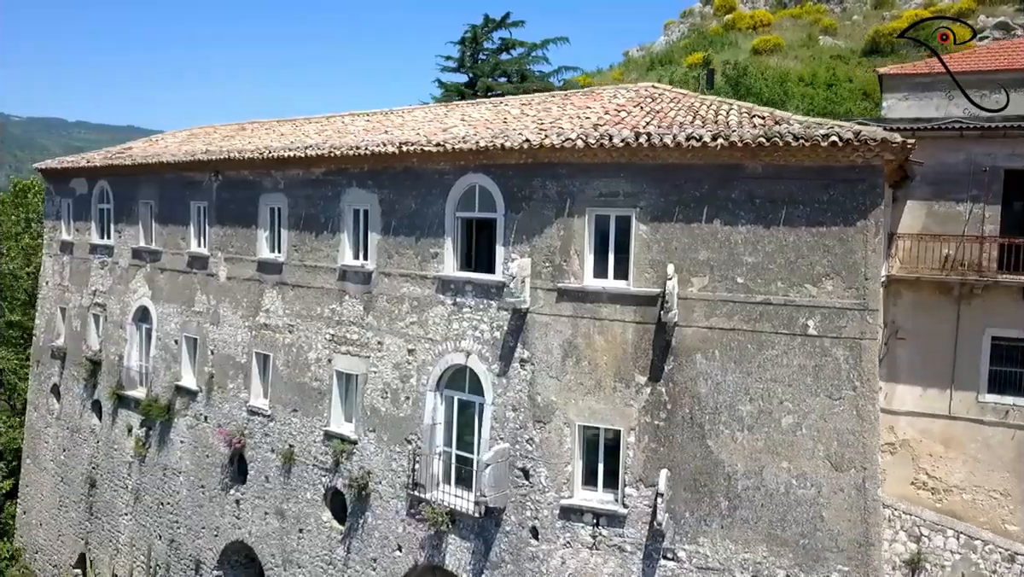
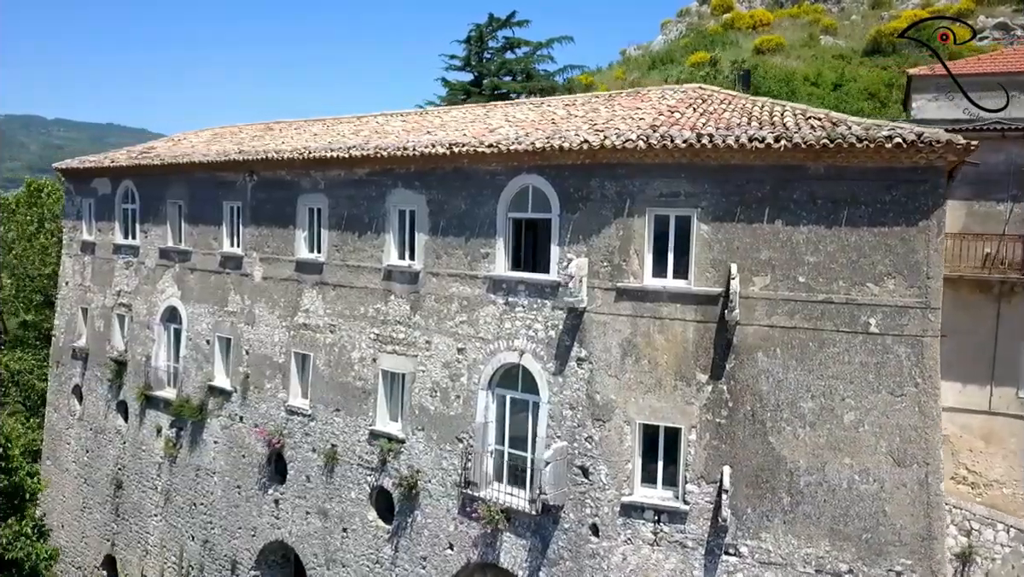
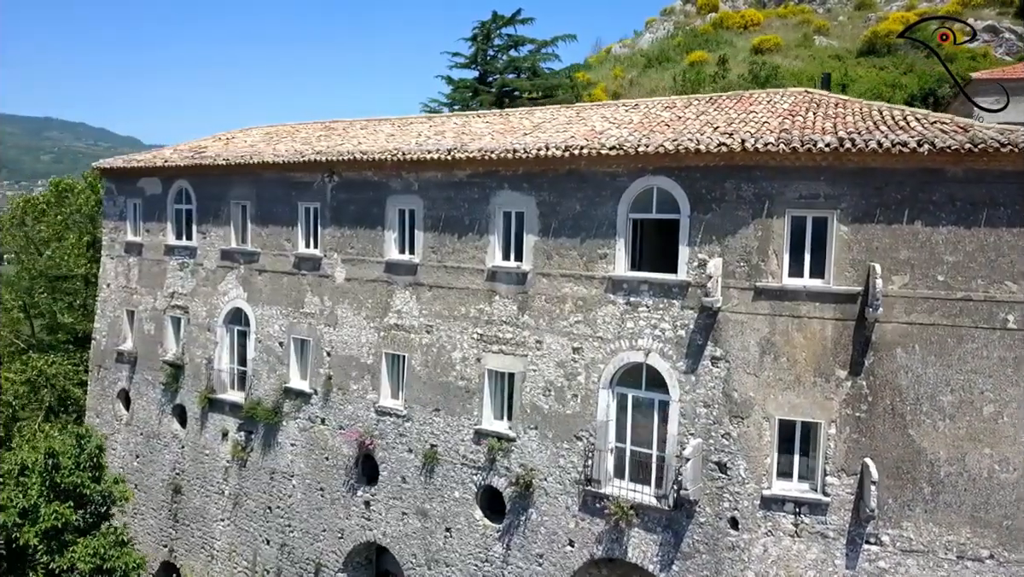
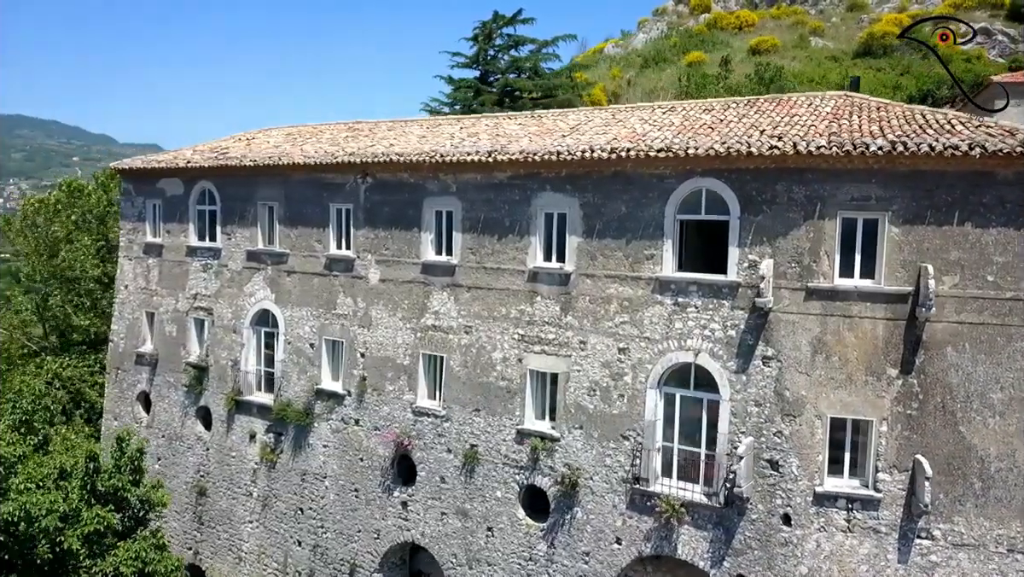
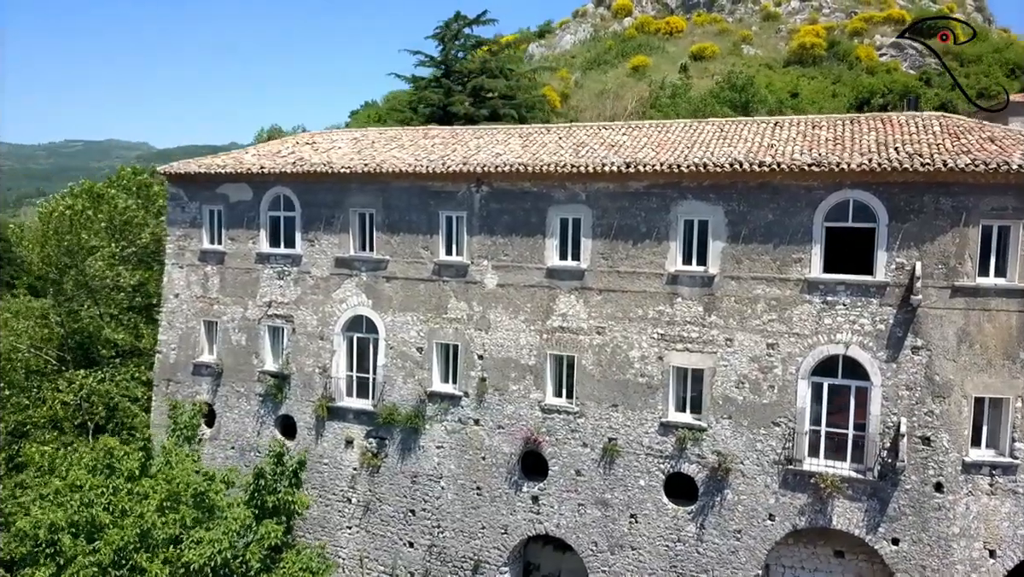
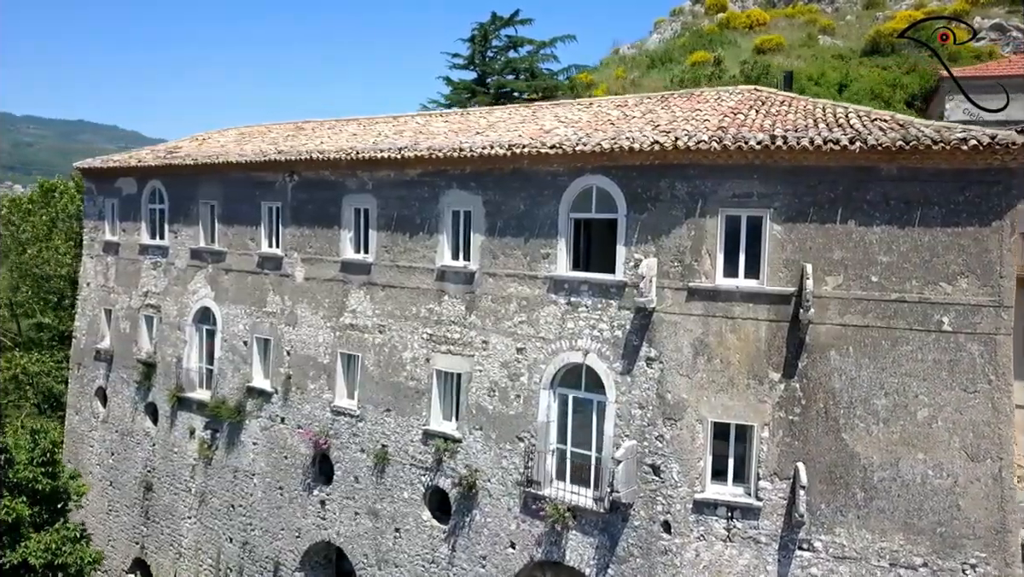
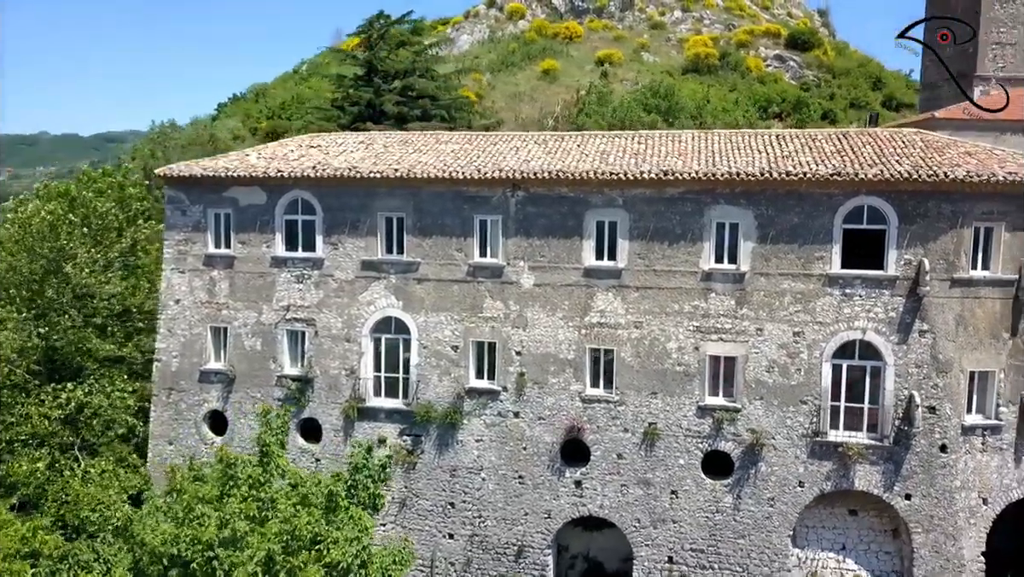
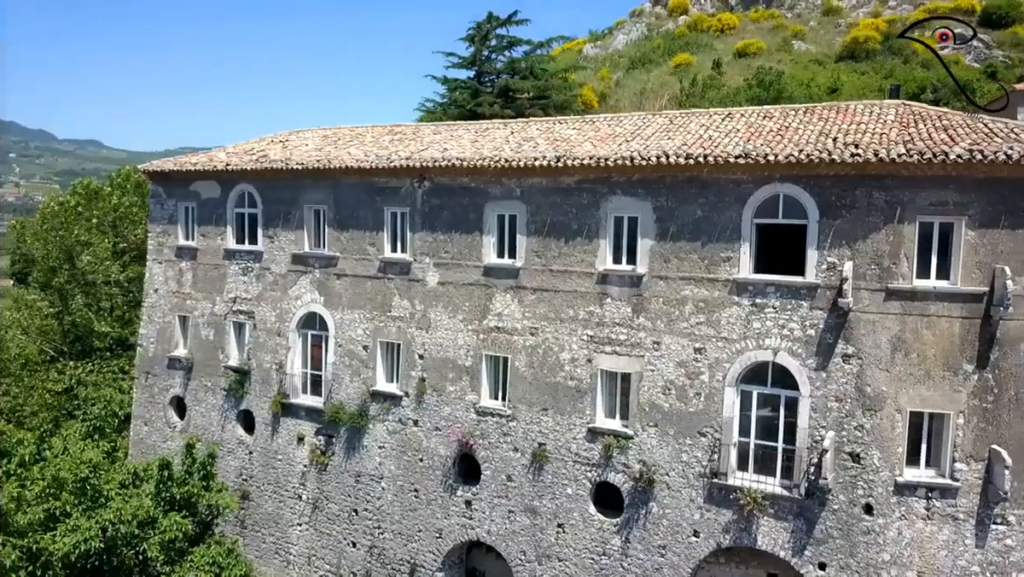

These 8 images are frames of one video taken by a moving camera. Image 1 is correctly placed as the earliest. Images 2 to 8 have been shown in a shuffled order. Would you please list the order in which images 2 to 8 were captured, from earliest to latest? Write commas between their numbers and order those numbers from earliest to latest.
2, 6, 3, 4, 8, 5, 7
